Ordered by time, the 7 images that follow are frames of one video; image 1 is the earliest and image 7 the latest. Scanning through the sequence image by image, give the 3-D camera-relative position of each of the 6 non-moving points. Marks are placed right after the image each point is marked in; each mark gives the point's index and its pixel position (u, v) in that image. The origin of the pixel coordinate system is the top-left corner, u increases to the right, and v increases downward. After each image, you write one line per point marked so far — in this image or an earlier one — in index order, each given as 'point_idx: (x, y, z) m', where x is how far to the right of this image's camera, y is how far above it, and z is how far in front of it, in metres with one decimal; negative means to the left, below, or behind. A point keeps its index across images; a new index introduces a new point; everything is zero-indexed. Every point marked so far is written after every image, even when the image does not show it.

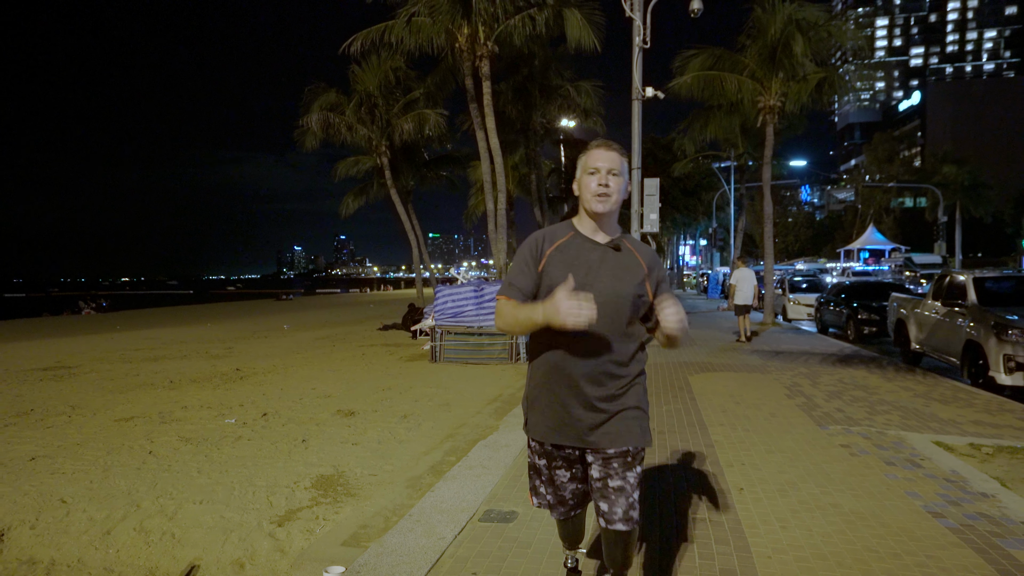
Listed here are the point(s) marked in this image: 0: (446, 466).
0: (-0.5, -1.5, +5.8) m
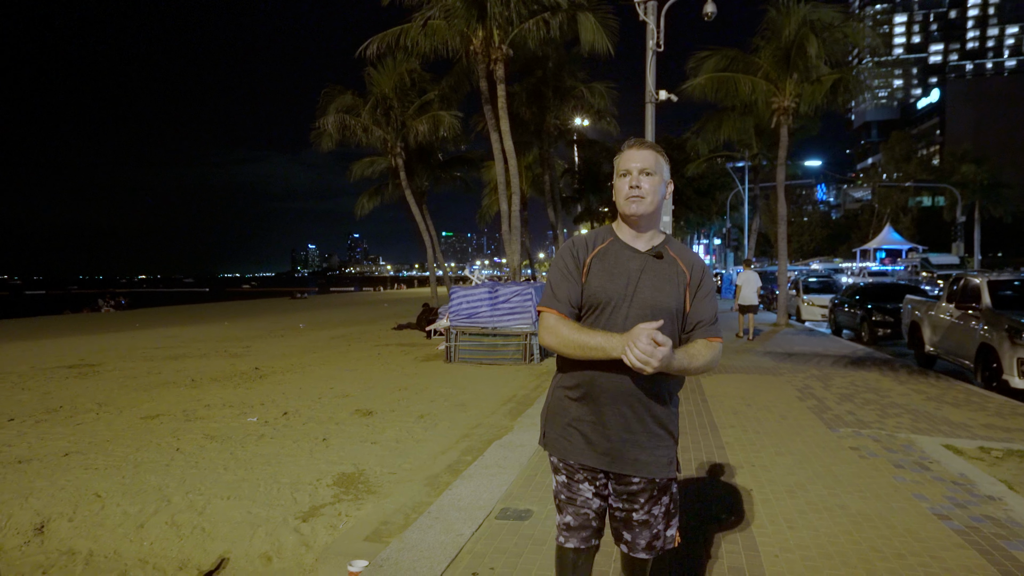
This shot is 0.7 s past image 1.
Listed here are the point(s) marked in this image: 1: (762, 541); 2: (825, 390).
0: (-0.4, -1.6, +6.0) m
1: (+1.6, -1.6, +4.2) m
2: (+4.5, -1.5, +9.4) m
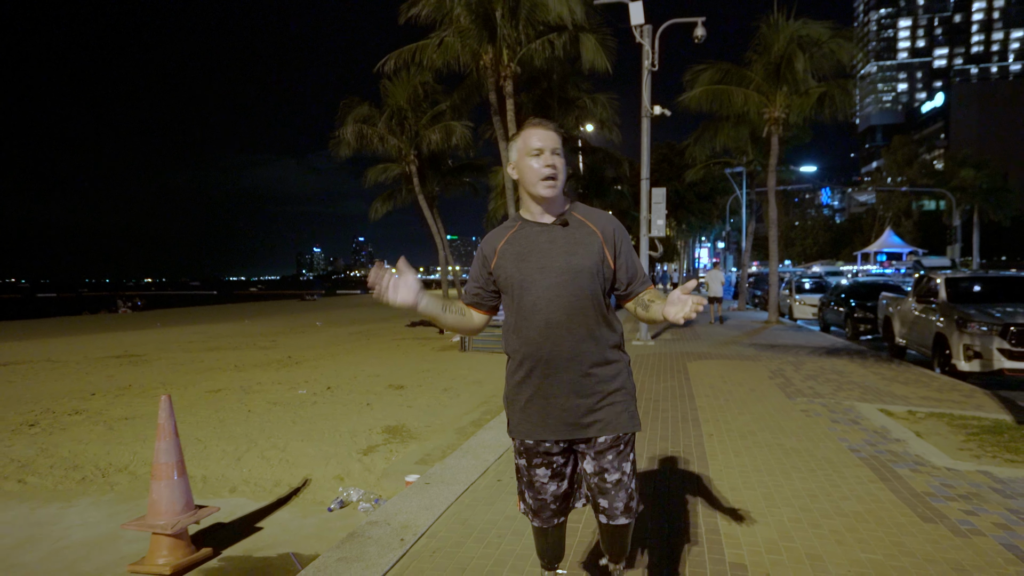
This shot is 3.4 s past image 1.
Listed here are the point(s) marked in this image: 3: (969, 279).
0: (-0.3, -1.5, +7.4) m
1: (+1.7, -1.5, +5.6) m
2: (+4.6, -1.4, +10.8) m
3: (+8.7, +0.2, +12.6) m
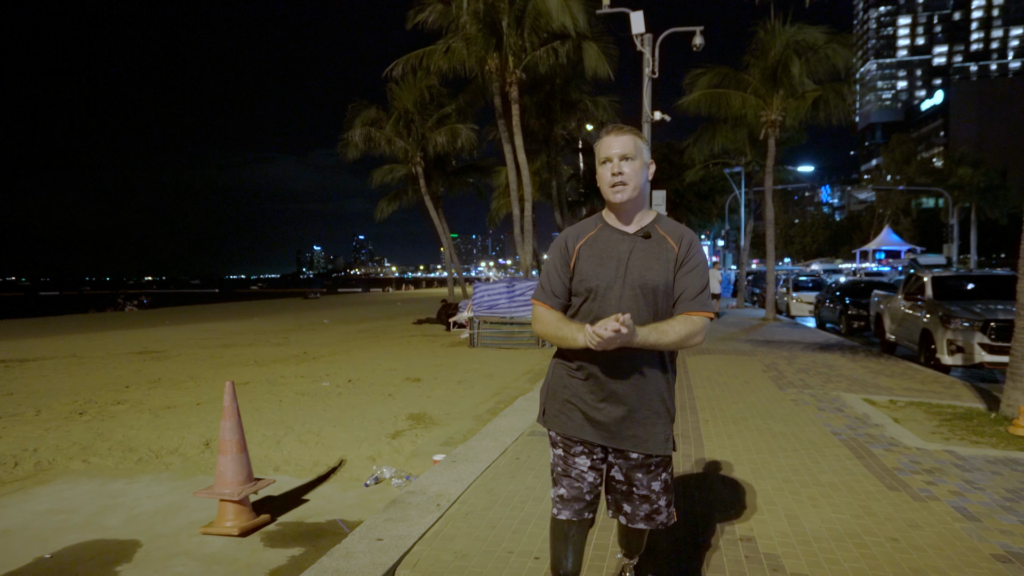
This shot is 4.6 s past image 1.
0: (-0.1, -1.5, +8.0) m
1: (+1.8, -1.5, +6.3) m
2: (+4.8, -1.3, +11.5) m
3: (+8.9, +0.2, +13.2) m
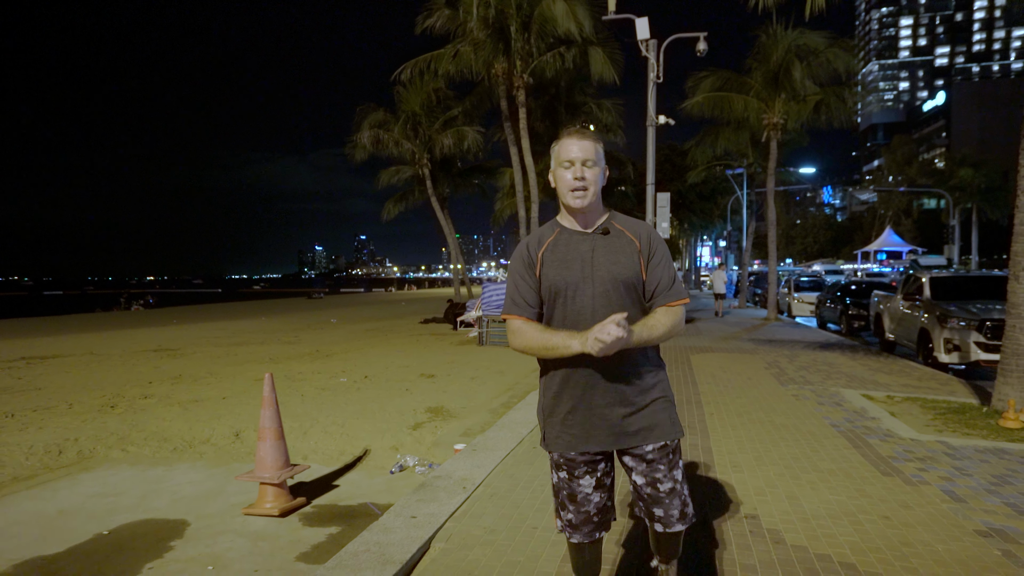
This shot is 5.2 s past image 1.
0: (0.0, -1.5, +8.4) m
1: (+2.0, -1.5, +6.7) m
2: (+5.0, -1.3, +11.8) m
3: (+9.0, +0.2, +13.6) m
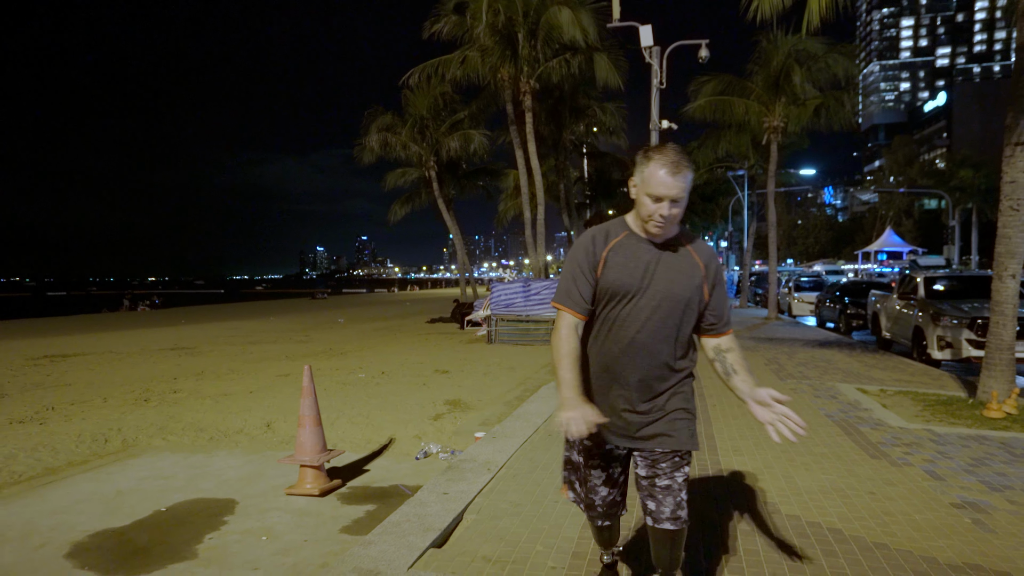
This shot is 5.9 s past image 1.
0: (+0.2, -1.4, +8.9) m
1: (+2.2, -1.4, +7.1) m
2: (+5.1, -1.3, +12.3) m
3: (+9.2, +0.2, +14.0) m
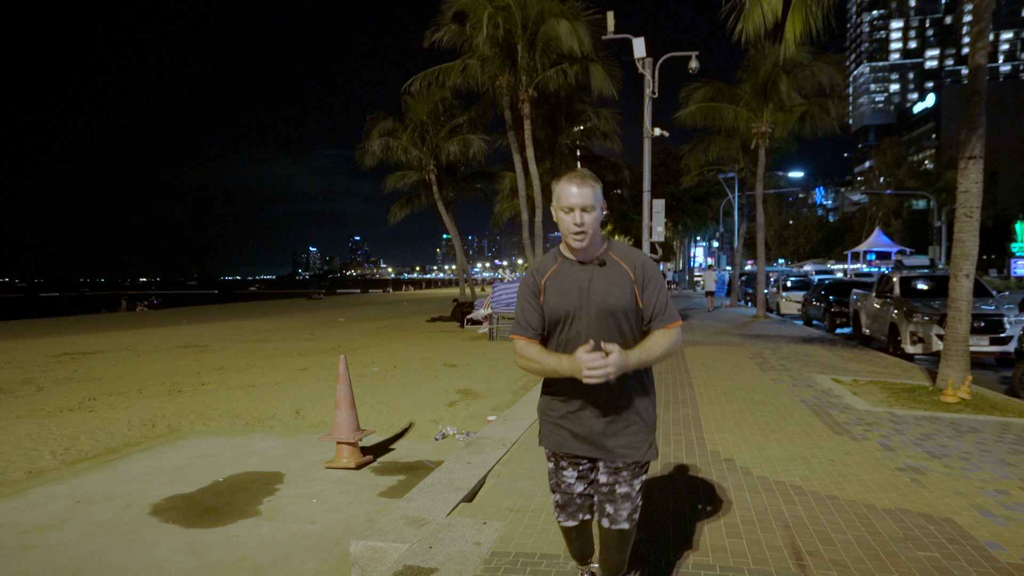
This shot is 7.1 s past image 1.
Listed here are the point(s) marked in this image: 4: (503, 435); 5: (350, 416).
0: (+0.3, -1.4, +9.7) m
1: (+2.3, -1.4, +8.0) m
2: (+5.2, -1.3, +13.2) m
3: (+9.2, +0.2, +15.0) m
4: (-0.1, -1.5, +6.8) m
5: (-1.6, -1.3, +6.6) m
